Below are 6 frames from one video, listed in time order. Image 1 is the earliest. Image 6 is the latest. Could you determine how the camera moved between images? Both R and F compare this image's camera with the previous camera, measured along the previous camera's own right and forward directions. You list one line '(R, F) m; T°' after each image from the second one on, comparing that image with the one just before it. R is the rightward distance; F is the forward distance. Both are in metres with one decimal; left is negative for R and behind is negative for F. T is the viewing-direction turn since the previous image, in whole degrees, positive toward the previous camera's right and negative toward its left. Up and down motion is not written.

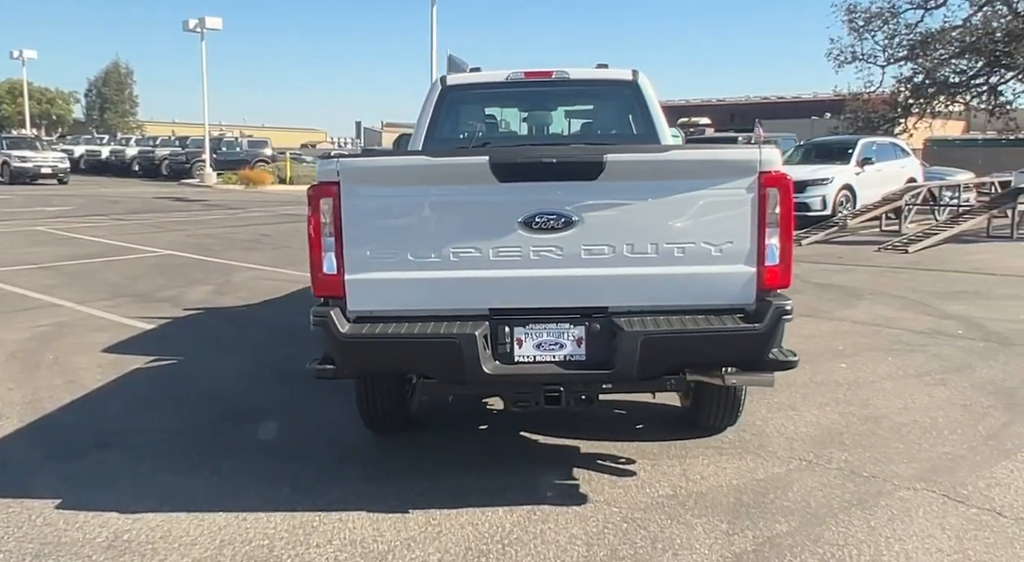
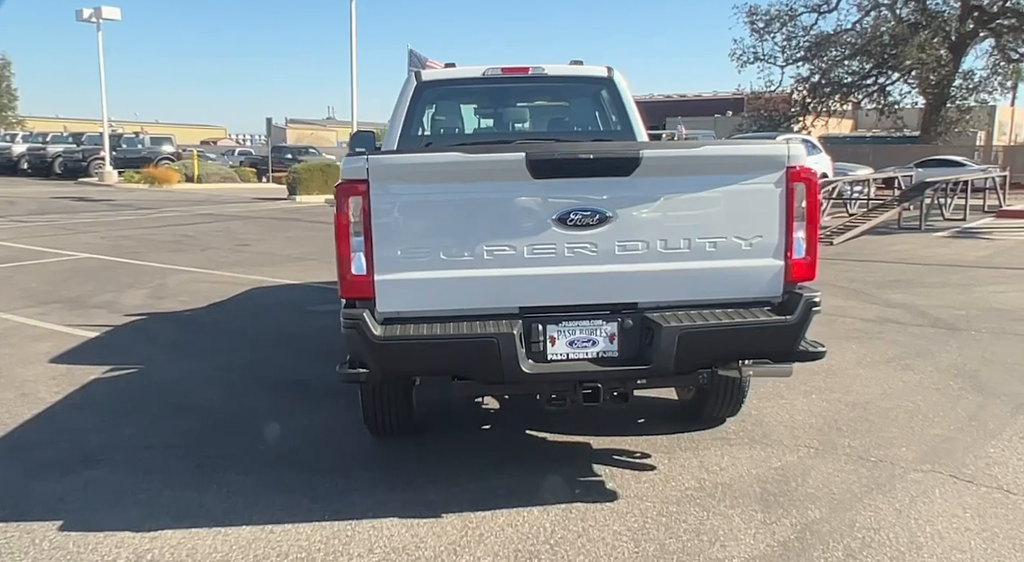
(-0.5, +0.1) m; +6°
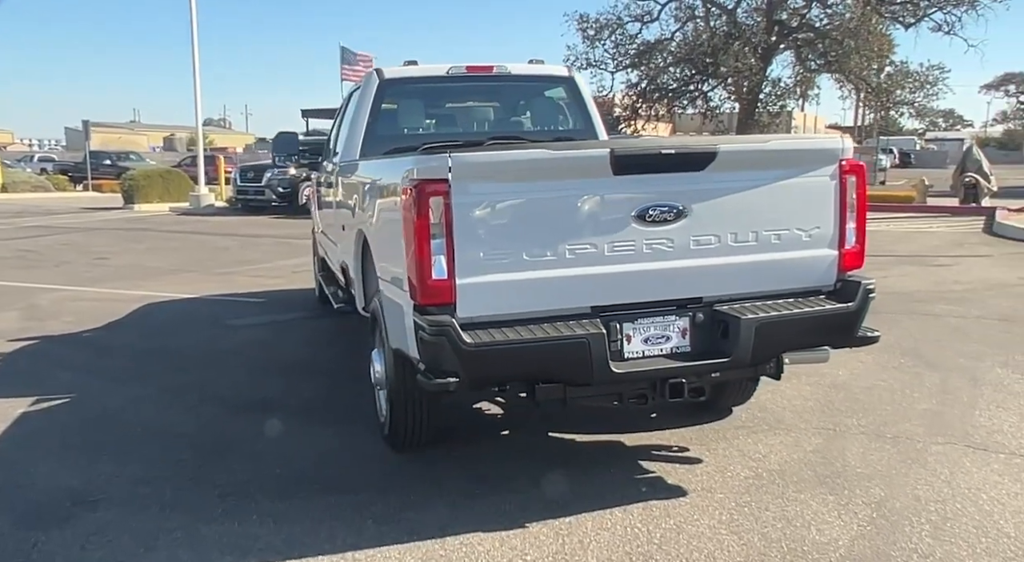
(-0.9, +0.2) m; +11°
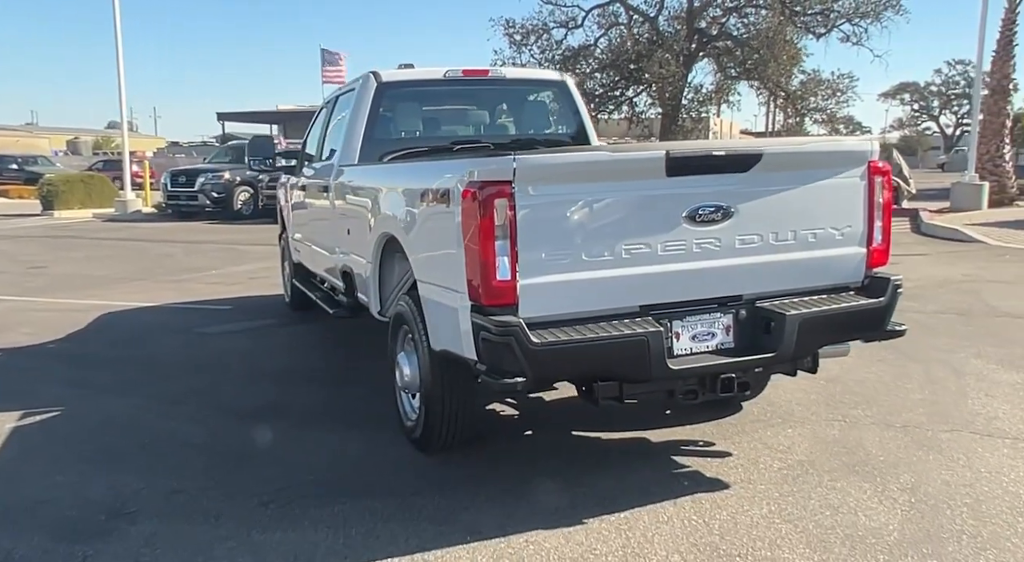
(-0.5, 0.0) m; +5°
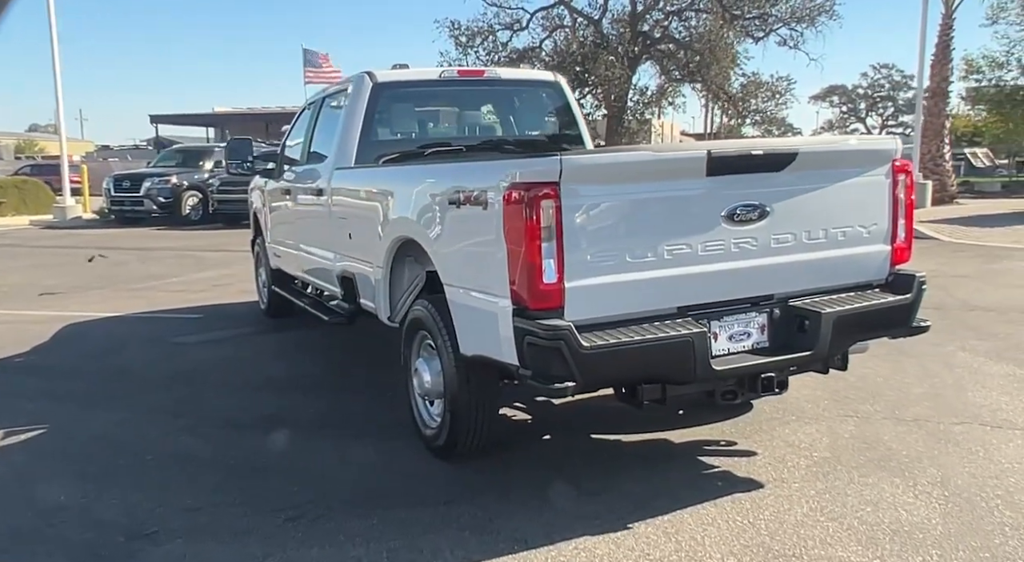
(-0.4, +0.1) m; +4°
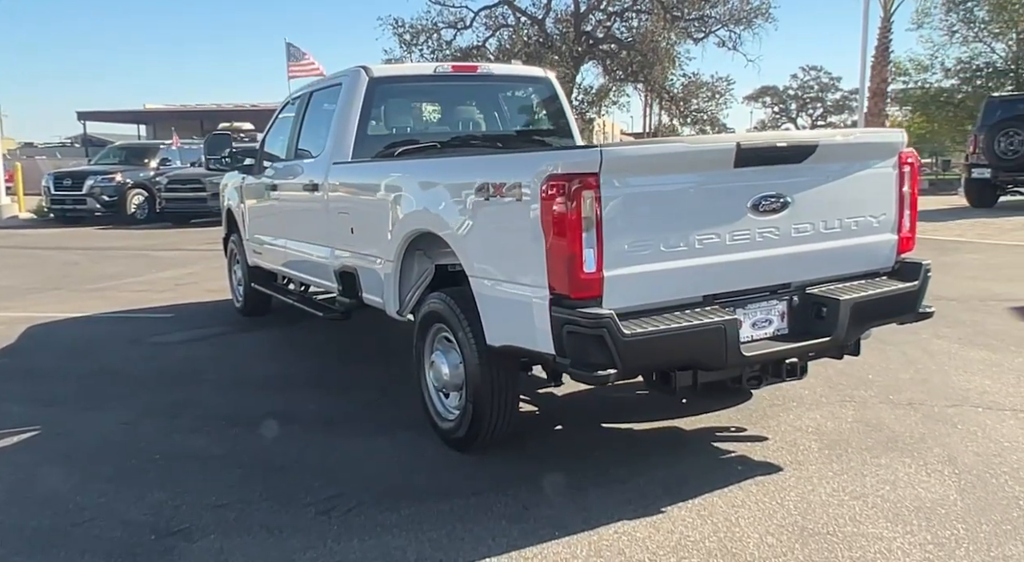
(-0.4, 0.0) m; +4°
